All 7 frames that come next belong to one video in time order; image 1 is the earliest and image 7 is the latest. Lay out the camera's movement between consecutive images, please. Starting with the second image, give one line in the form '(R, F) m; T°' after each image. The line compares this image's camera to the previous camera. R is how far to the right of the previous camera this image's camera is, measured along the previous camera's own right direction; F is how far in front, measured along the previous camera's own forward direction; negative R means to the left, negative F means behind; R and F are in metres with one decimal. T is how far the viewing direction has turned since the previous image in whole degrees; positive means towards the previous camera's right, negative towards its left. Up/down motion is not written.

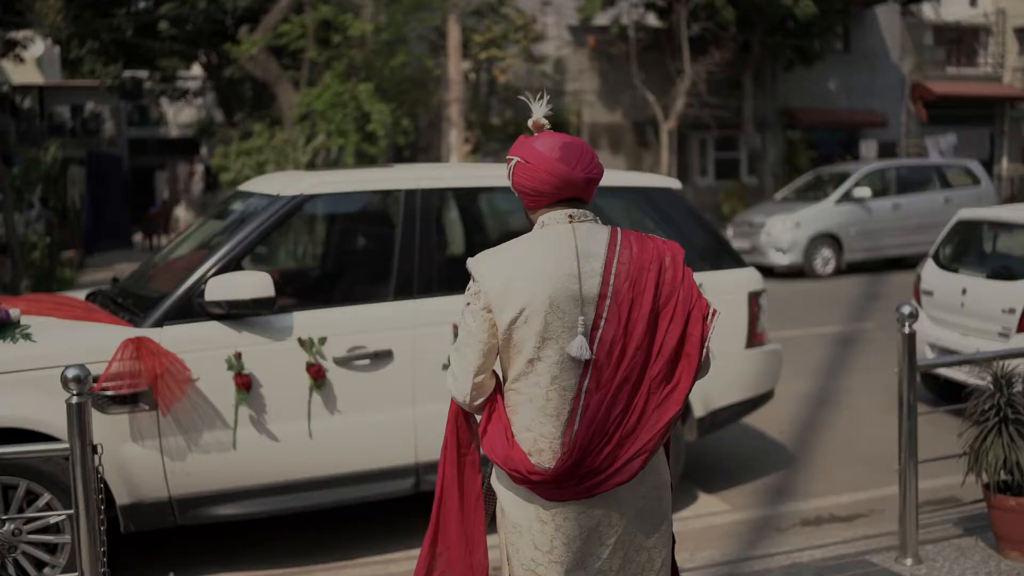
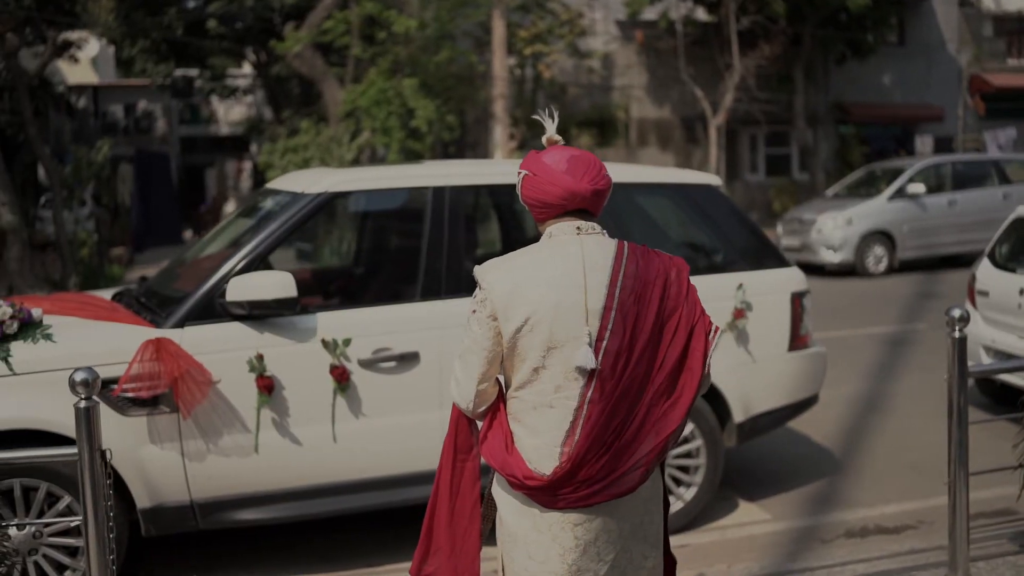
(+0.1, +0.2) m; -3°
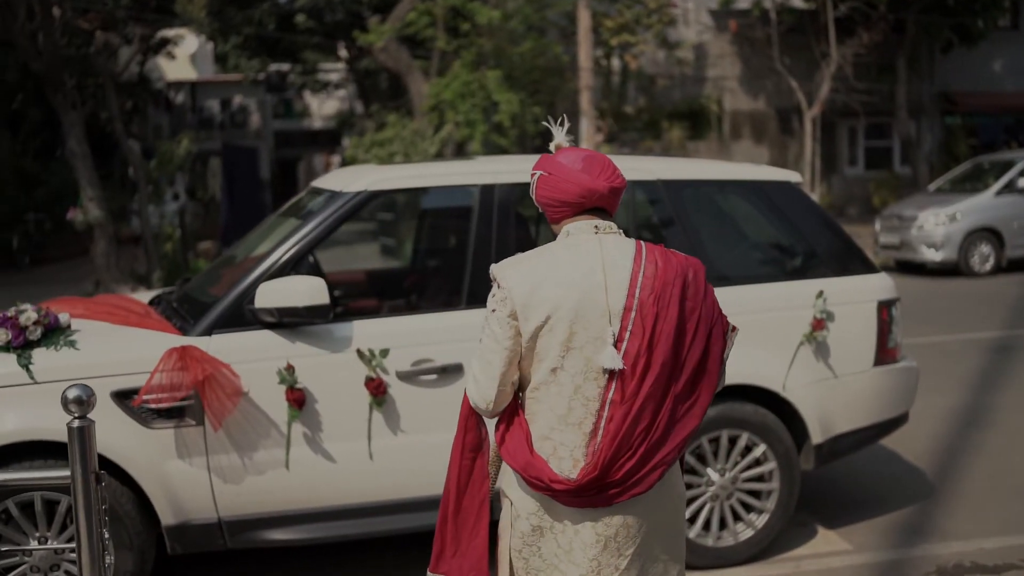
(+0.2, +0.4) m; -5°
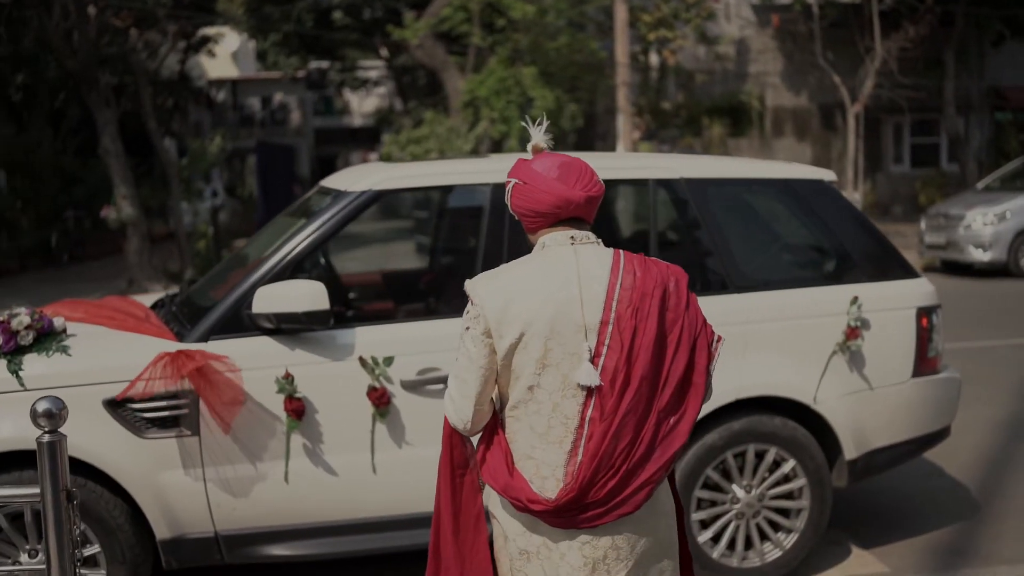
(+0.1, +0.2) m; -2°
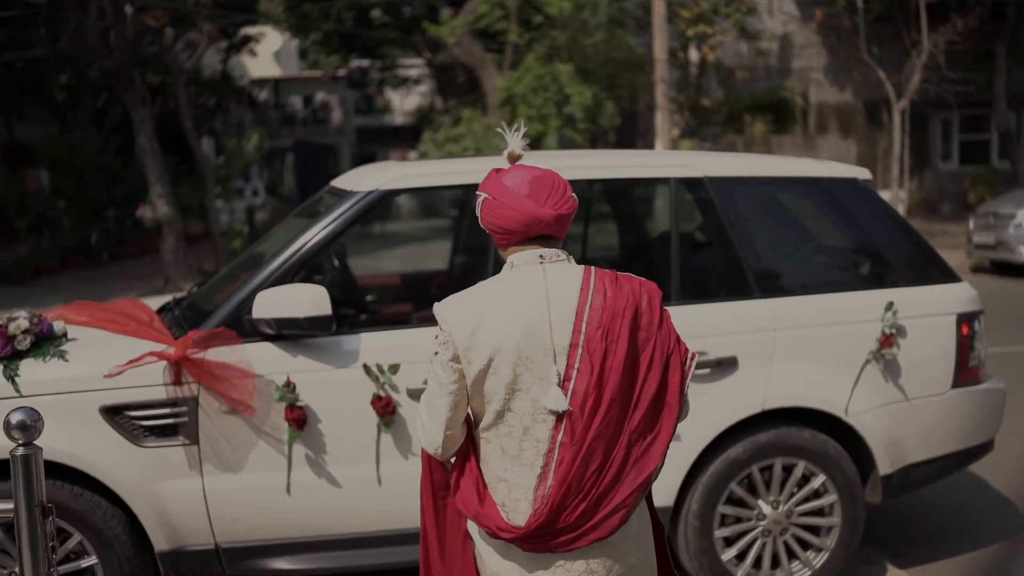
(+0.1, +0.2) m; -2°
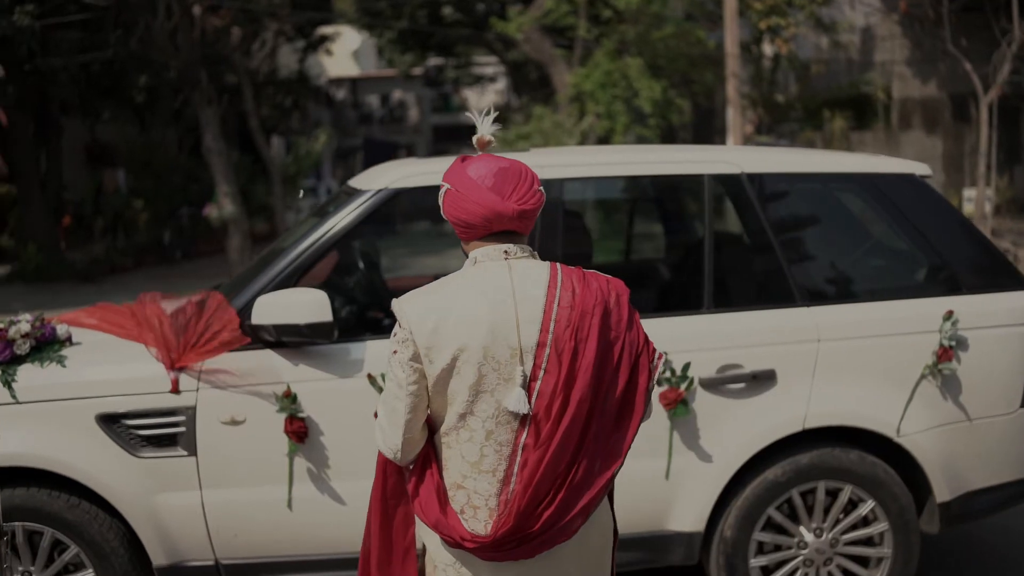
(+0.2, +0.3) m; -4°
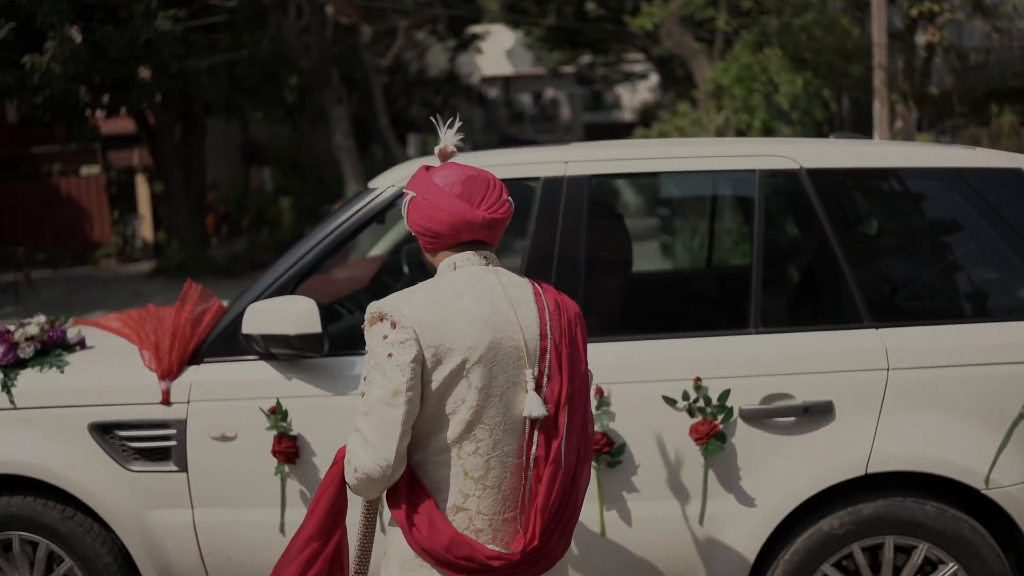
(+0.5, +0.4) m; -9°
